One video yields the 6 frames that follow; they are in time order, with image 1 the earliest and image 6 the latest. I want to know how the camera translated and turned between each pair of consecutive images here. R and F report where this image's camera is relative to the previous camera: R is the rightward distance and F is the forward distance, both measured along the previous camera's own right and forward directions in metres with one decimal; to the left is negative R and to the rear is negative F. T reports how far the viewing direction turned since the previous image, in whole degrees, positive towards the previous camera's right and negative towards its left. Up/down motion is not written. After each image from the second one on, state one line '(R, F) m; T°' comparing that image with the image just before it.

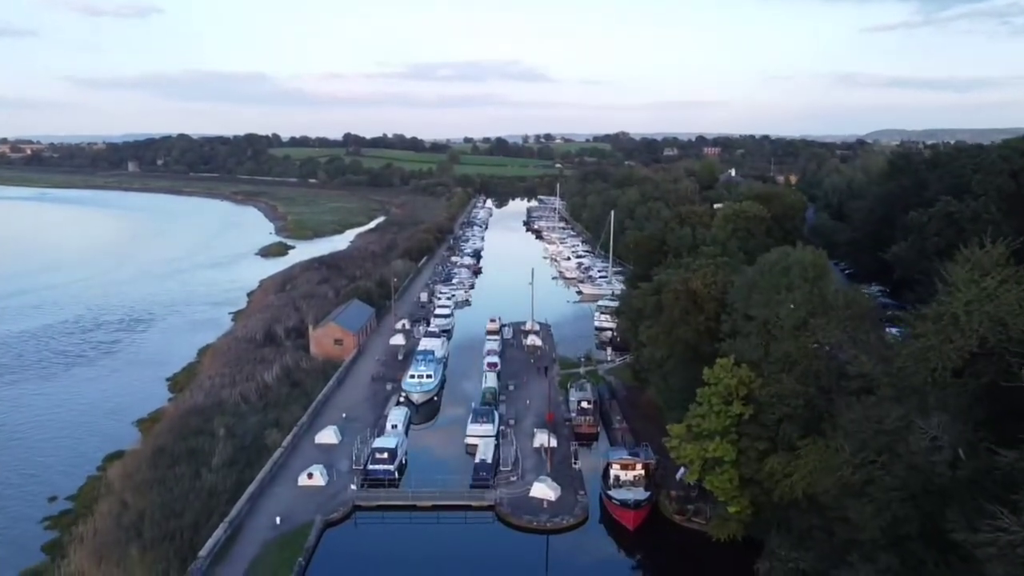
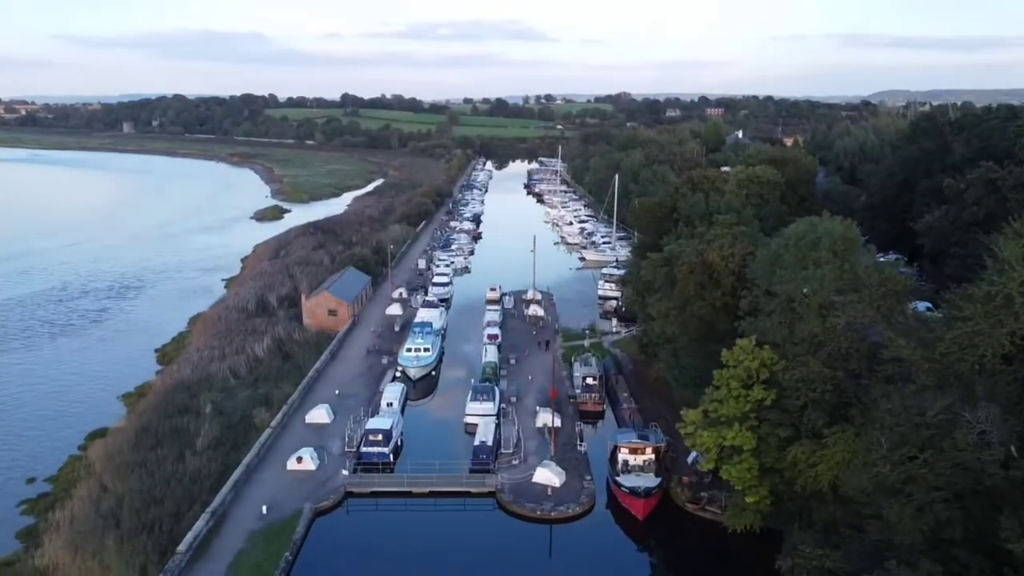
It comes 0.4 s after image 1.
(-0.1, +1.9) m; 0°
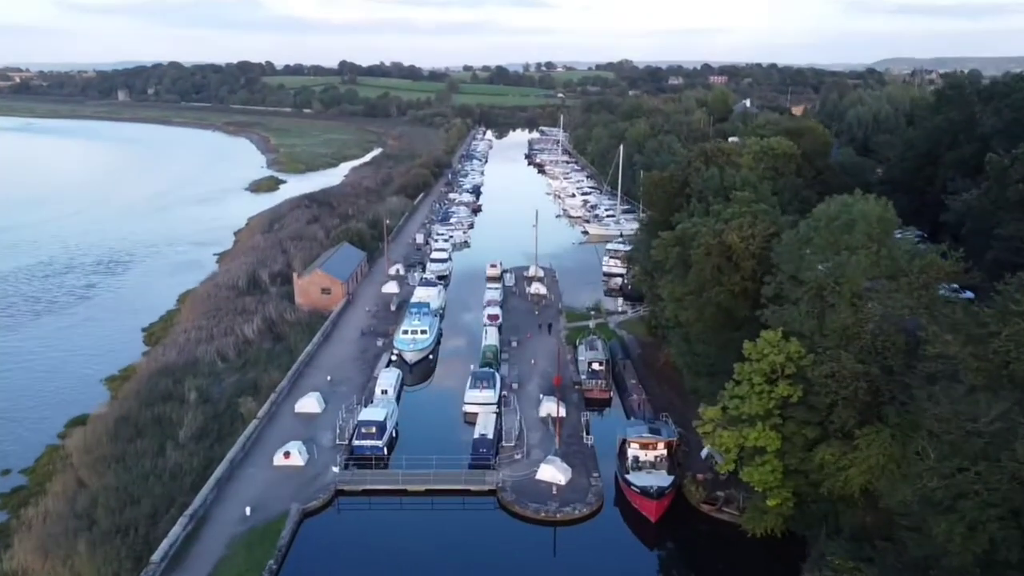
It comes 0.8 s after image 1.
(-0.1, +1.8) m; 0°
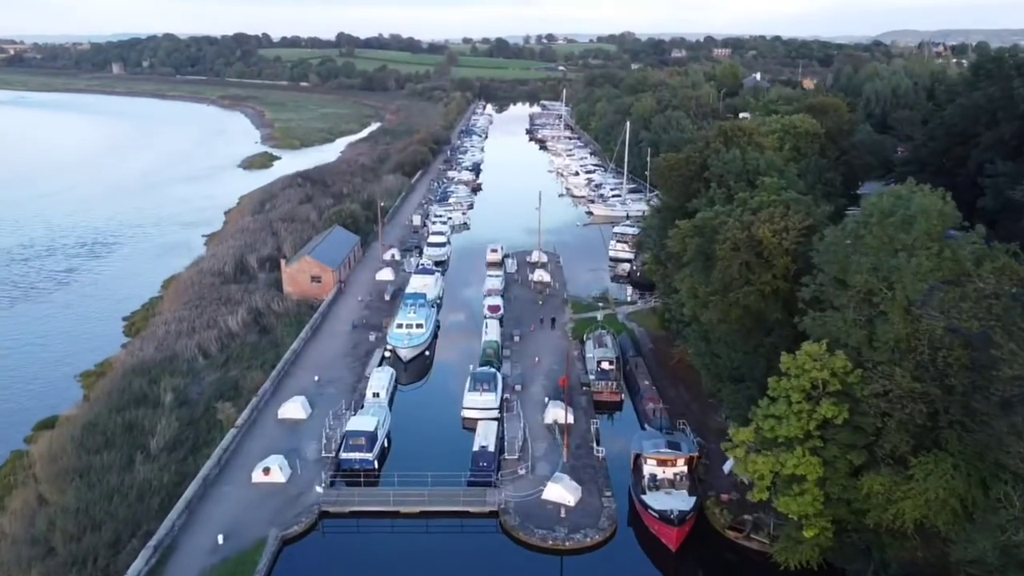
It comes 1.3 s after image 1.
(-0.1, +2.5) m; 0°
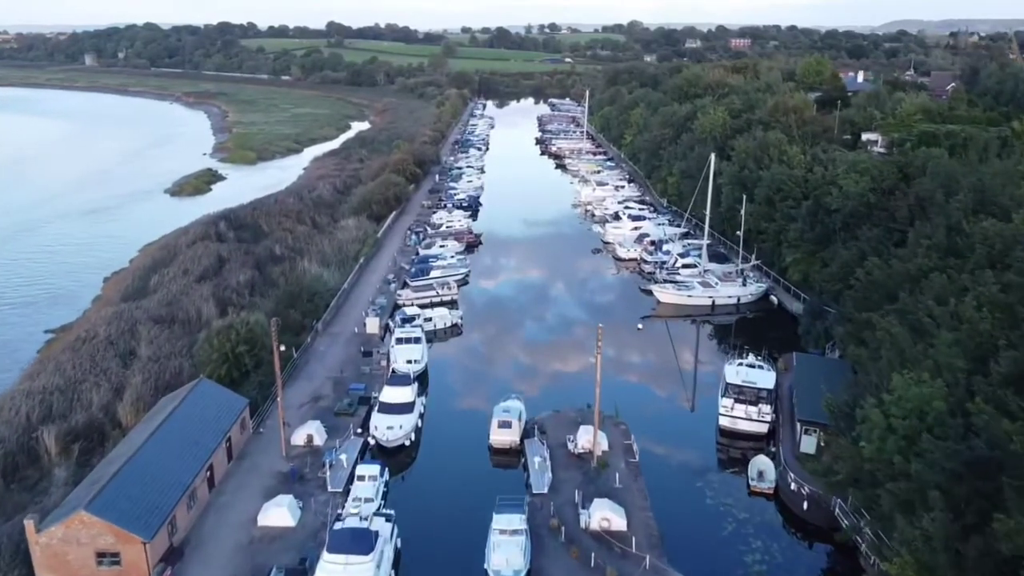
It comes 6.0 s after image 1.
(-0.8, +21.4) m; 0°
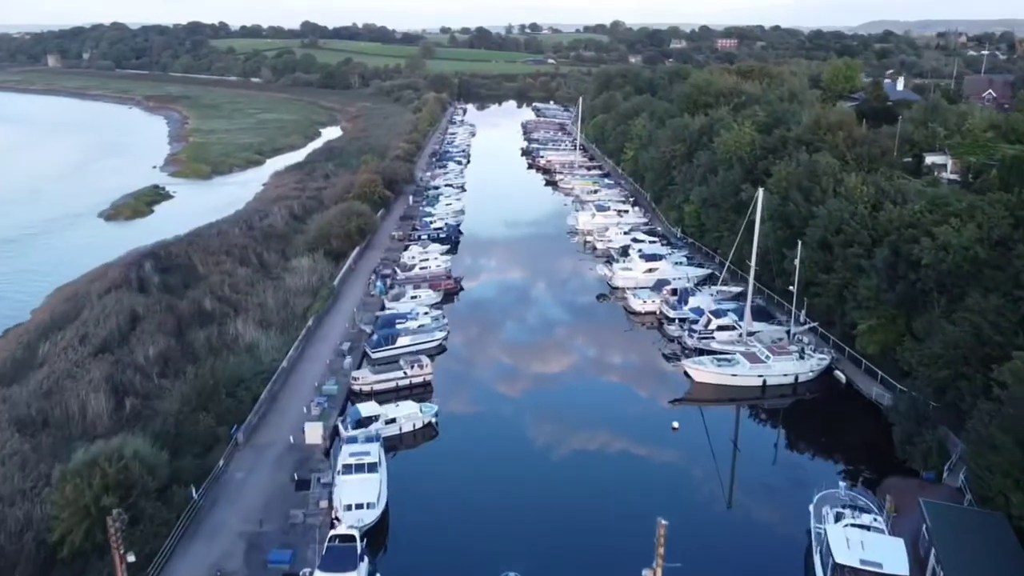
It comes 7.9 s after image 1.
(-0.3, +8.5) m; +1°
